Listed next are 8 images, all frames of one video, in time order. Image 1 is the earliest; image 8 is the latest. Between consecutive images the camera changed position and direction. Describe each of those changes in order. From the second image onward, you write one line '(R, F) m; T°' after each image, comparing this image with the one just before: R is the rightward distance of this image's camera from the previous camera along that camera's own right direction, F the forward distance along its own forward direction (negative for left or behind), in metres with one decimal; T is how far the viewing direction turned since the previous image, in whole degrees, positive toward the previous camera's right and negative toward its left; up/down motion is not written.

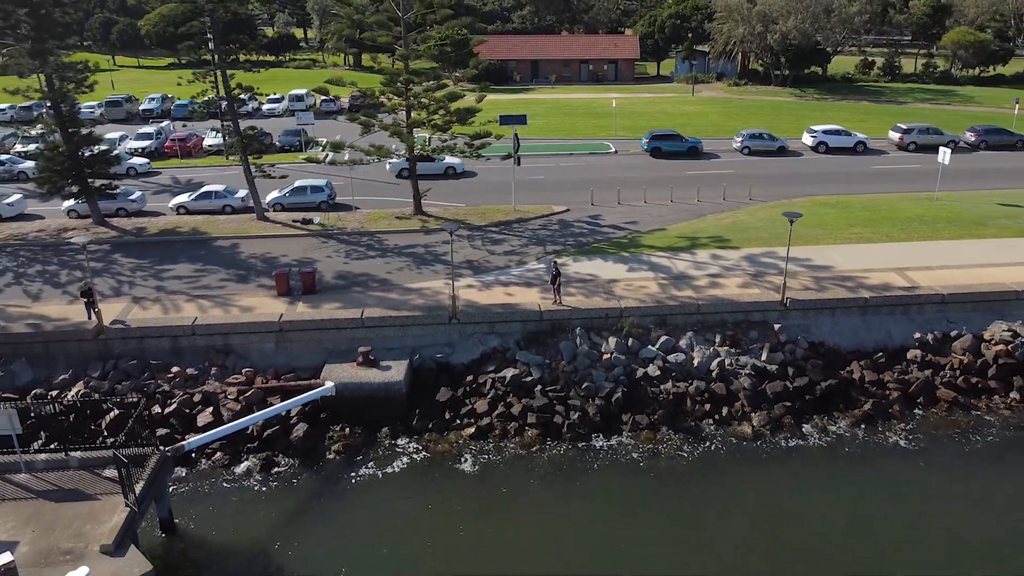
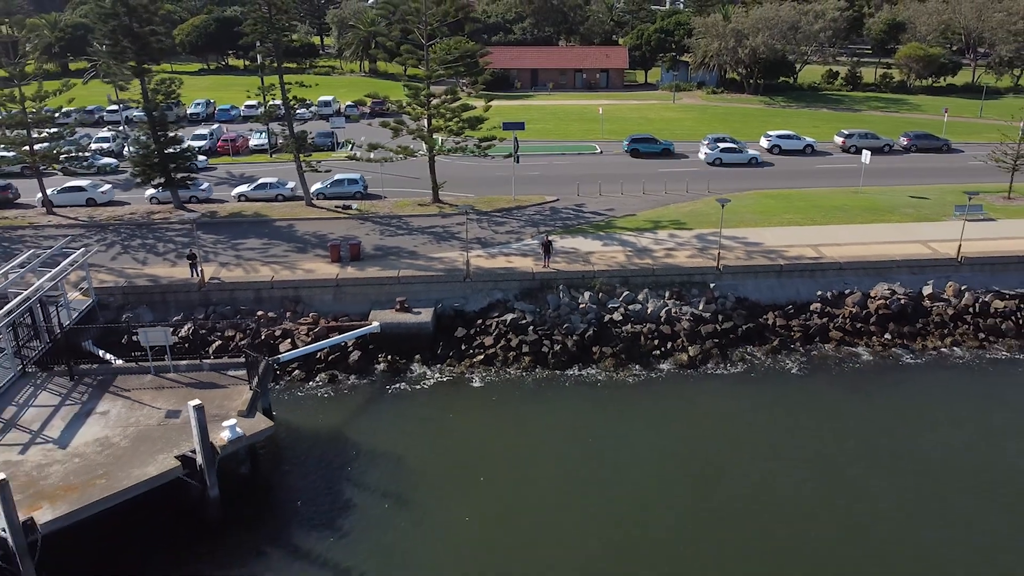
(+0.1, -6.4) m; 0°
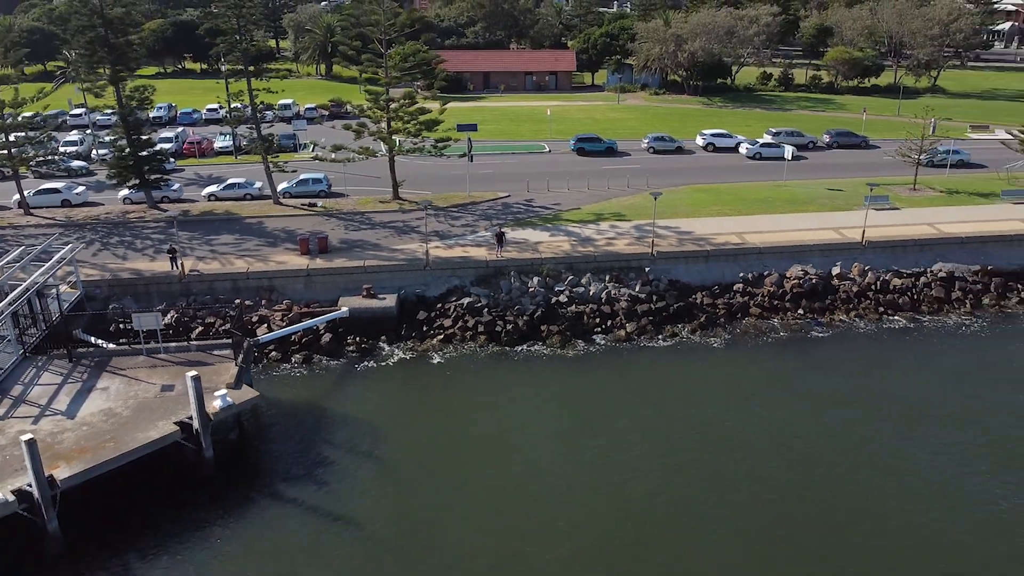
(0.0, -2.8) m; +3°
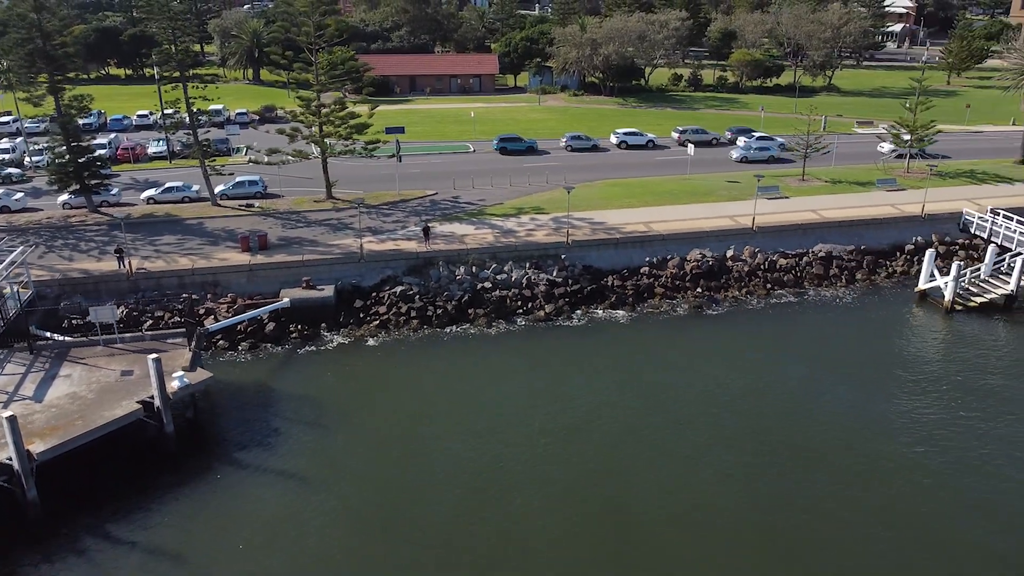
(+0.2, -2.9) m; +5°
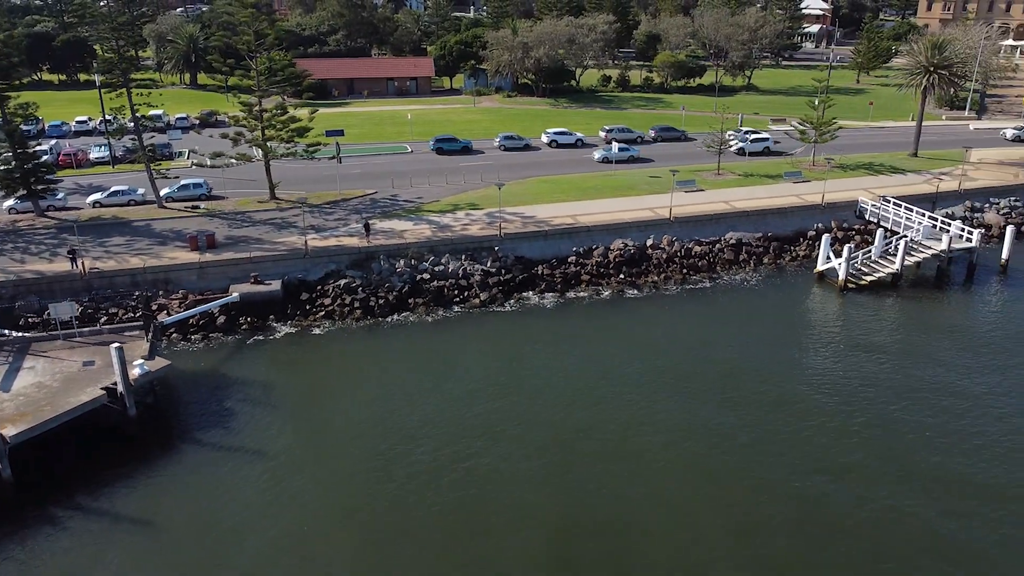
(+0.3, -2.5) m; +4°
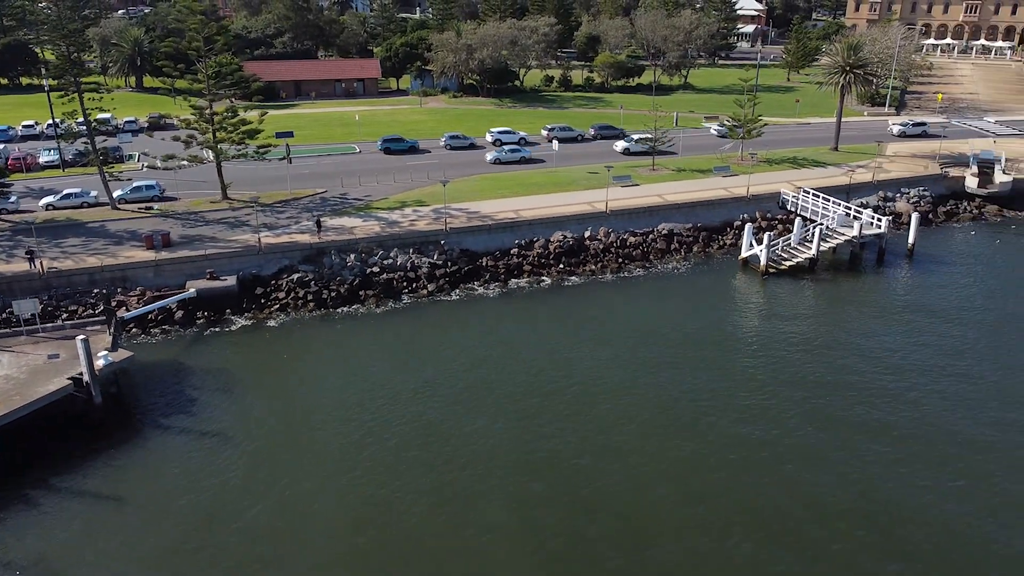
(+0.3, -2.1) m; +3°
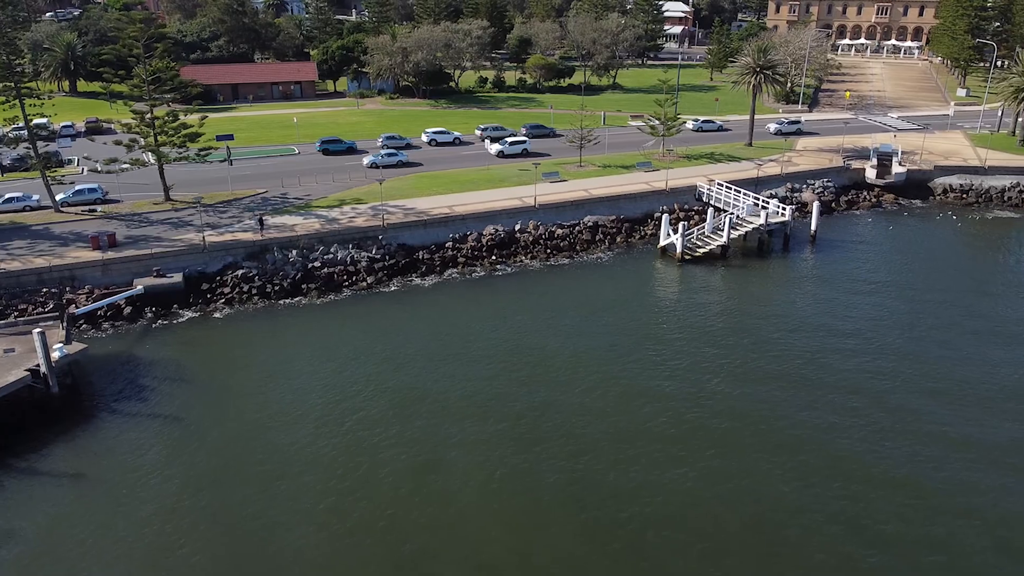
(+0.5, -2.5) m; +4°
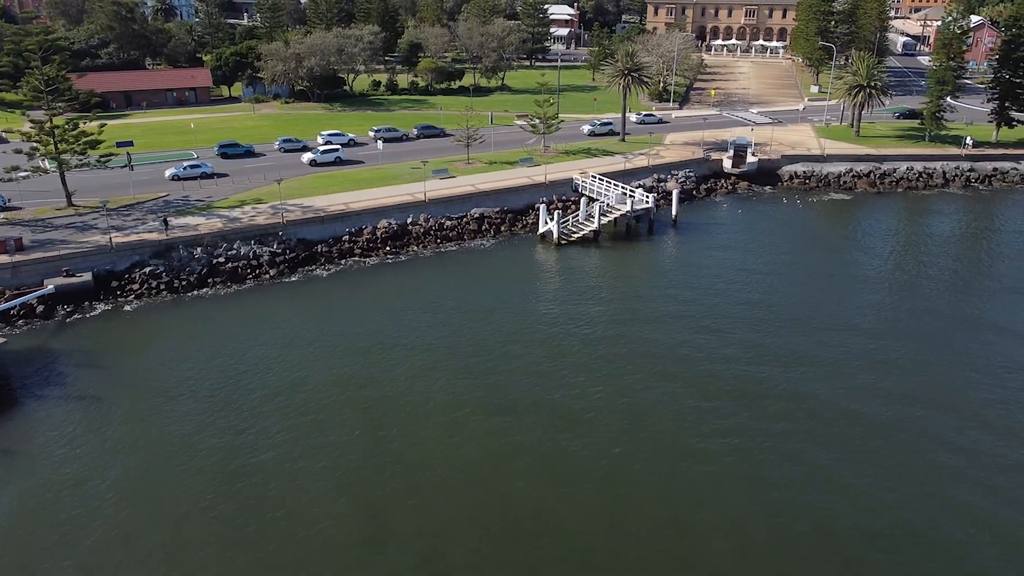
(+0.7, -4.2) m; +6°
